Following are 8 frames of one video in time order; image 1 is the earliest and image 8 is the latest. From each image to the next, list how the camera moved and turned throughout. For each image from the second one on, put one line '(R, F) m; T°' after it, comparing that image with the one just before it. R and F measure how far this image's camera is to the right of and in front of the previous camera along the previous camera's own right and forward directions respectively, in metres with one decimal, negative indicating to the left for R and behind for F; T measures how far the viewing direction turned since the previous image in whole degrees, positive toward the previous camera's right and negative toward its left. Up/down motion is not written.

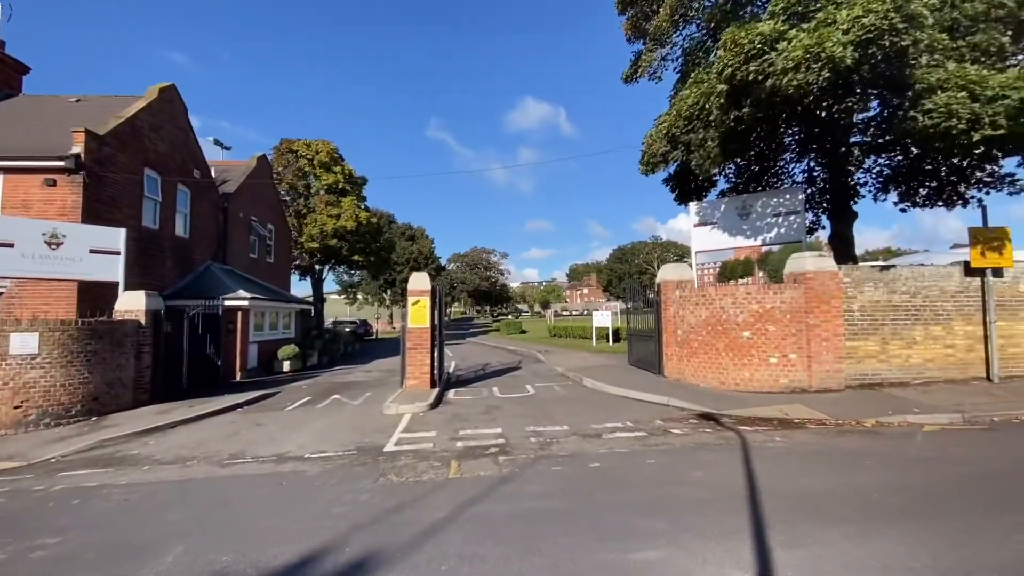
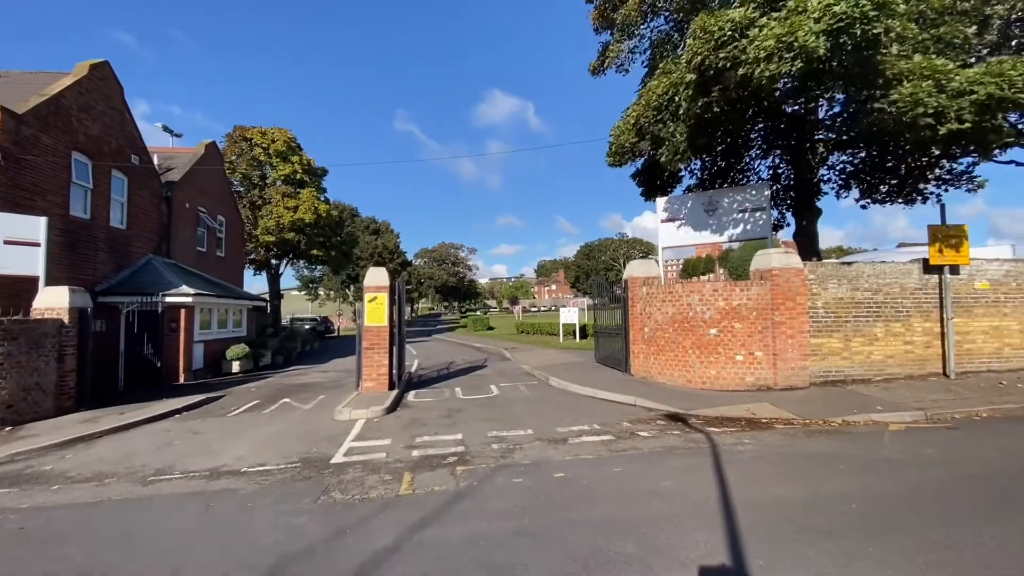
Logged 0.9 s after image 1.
(+0.1, +0.5) m; +4°
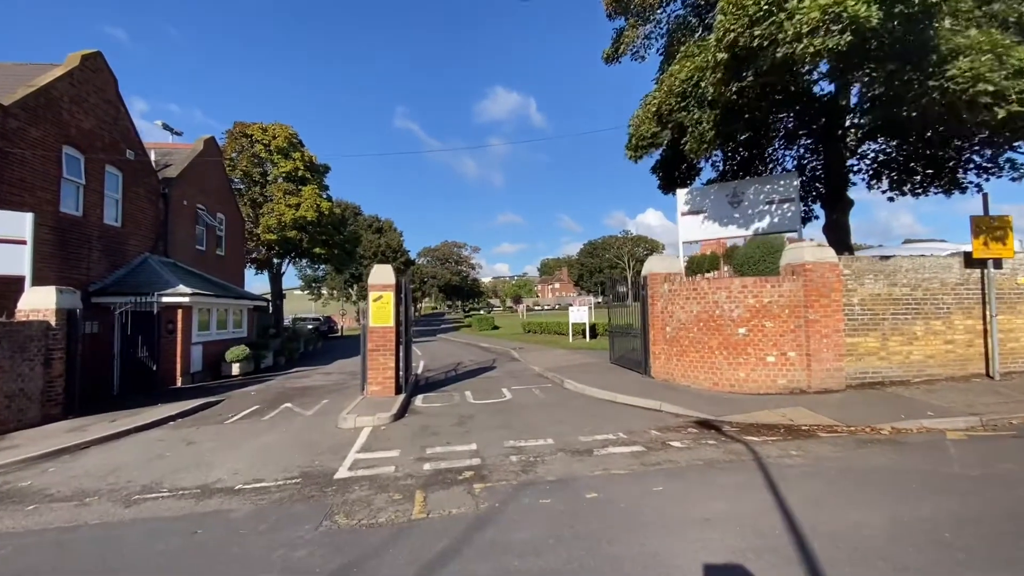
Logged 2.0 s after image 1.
(-0.2, +0.7) m; 0°
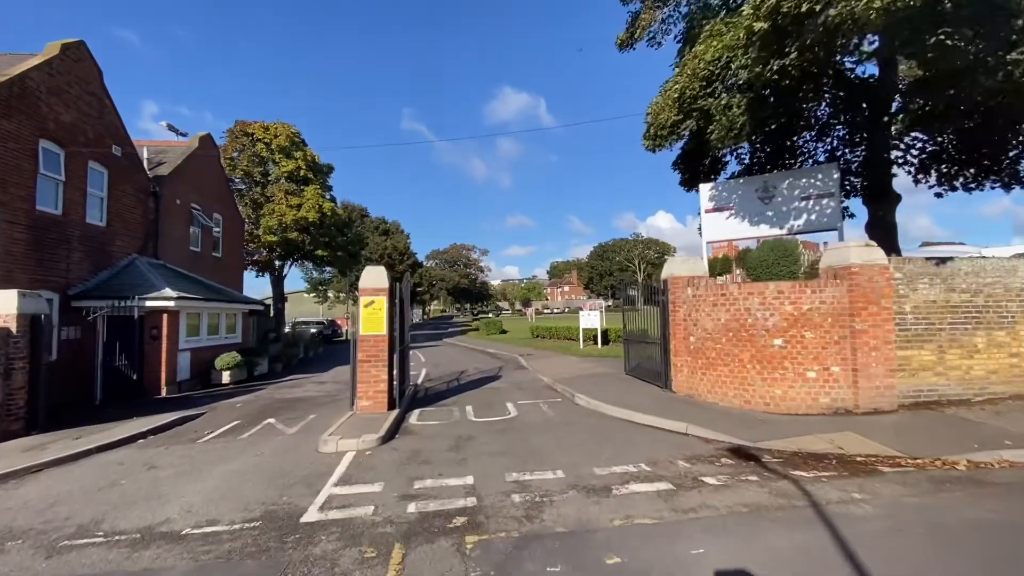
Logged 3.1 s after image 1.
(+0.1, +1.2) m; -1°
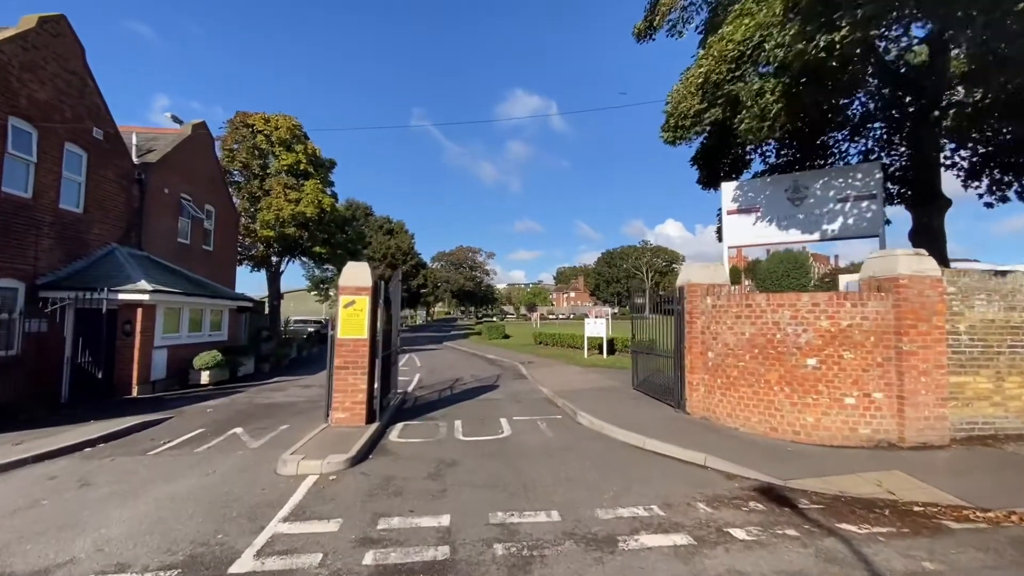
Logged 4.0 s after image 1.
(+0.1, +1.1) m; -1°
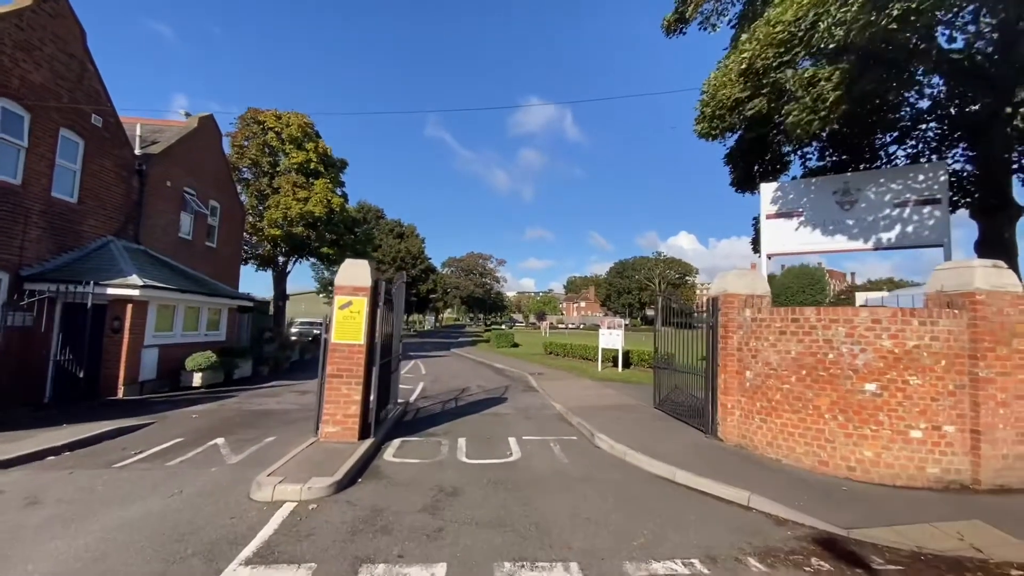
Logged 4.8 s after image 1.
(-0.1, +1.0) m; -1°
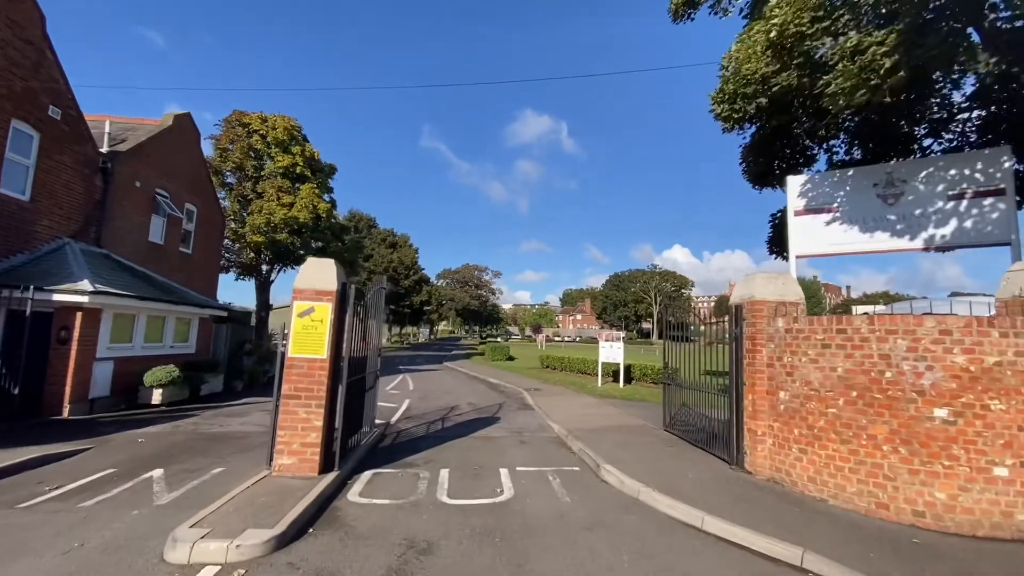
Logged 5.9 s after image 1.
(+0.1, +1.3) m; 0°
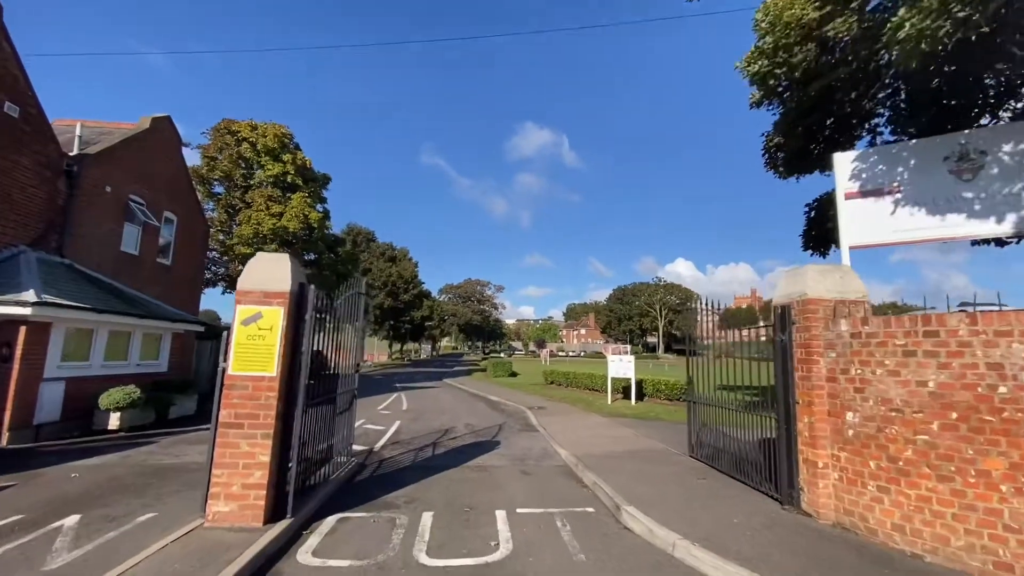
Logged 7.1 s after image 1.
(+0.1, +1.4) m; 0°
